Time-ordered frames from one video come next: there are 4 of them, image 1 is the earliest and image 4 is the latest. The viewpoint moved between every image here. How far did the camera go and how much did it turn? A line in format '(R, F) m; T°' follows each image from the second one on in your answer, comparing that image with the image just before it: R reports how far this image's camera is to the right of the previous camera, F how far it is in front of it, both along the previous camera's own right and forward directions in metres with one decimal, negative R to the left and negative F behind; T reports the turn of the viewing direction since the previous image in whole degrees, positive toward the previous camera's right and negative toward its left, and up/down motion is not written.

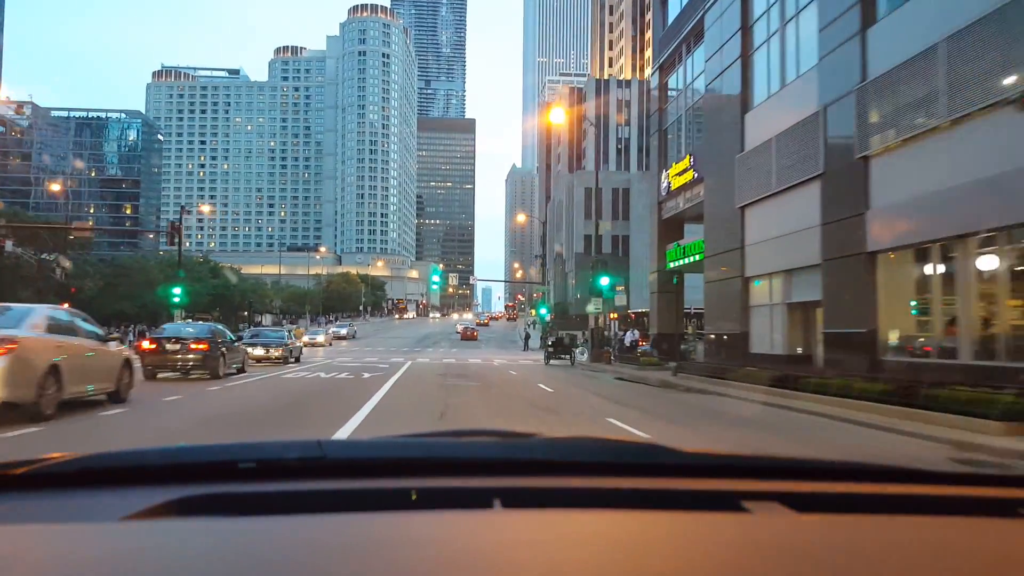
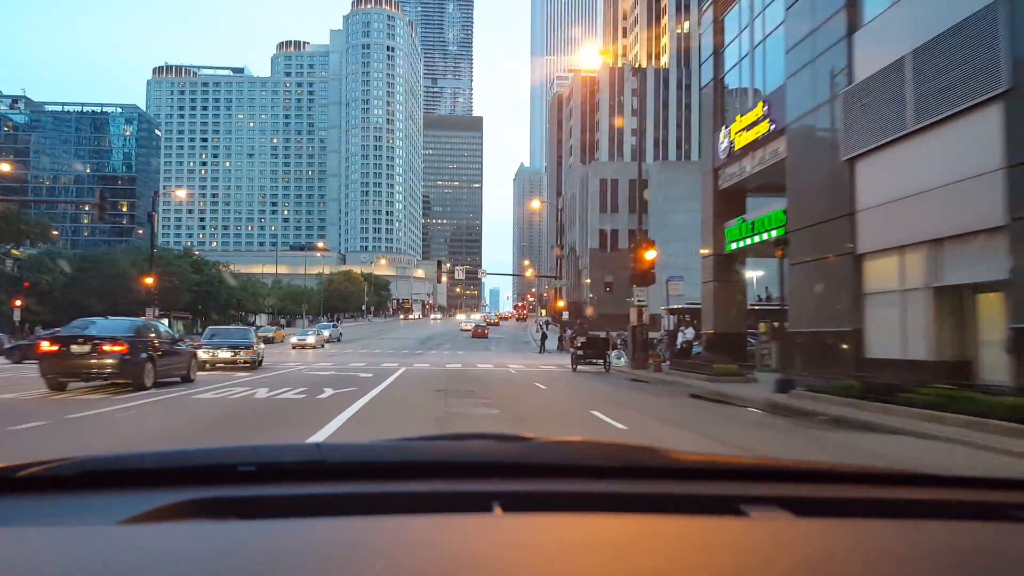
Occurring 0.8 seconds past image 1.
(-0.1, +1.4) m; -1°
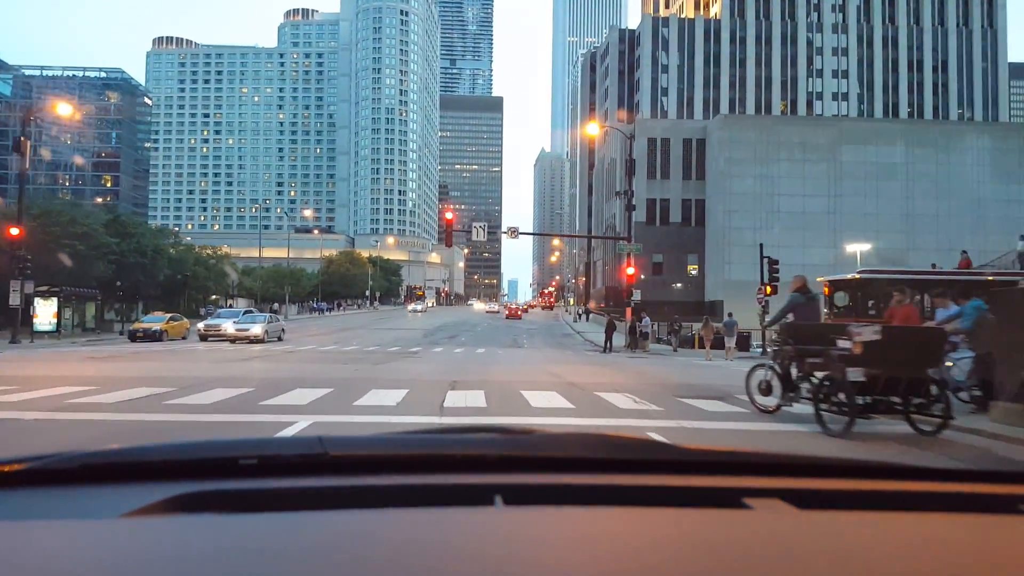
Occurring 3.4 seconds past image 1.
(-0.3, +3.7) m; -1°
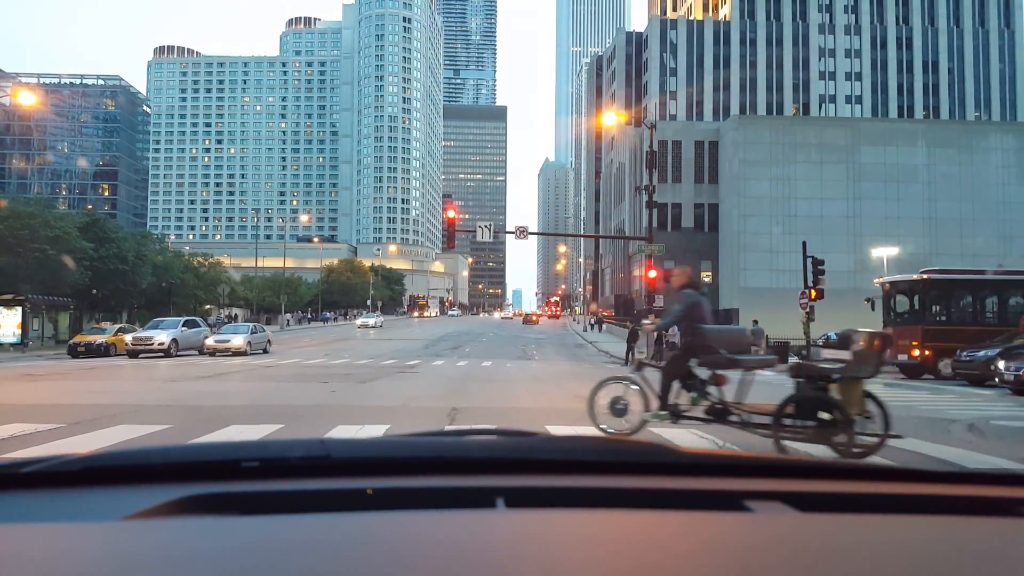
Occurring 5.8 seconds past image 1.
(0.0, +0.7) m; 0°
